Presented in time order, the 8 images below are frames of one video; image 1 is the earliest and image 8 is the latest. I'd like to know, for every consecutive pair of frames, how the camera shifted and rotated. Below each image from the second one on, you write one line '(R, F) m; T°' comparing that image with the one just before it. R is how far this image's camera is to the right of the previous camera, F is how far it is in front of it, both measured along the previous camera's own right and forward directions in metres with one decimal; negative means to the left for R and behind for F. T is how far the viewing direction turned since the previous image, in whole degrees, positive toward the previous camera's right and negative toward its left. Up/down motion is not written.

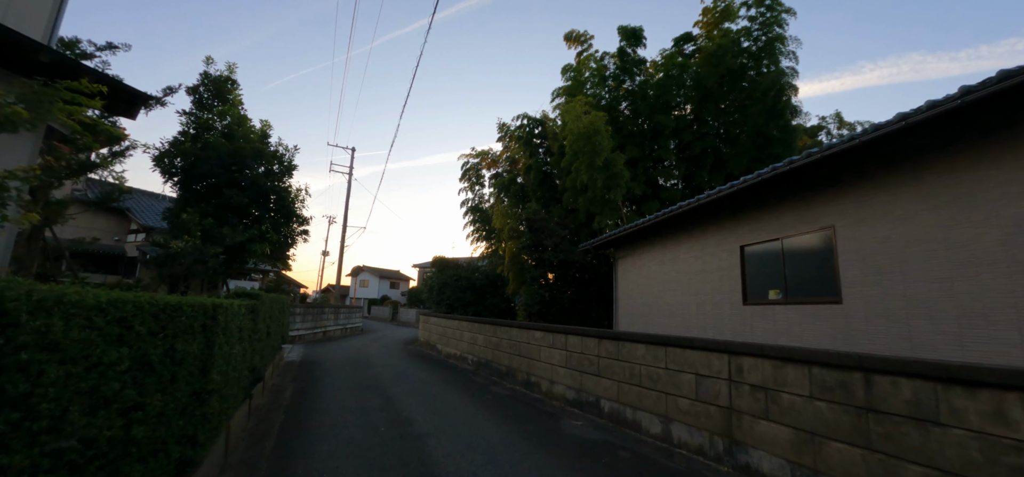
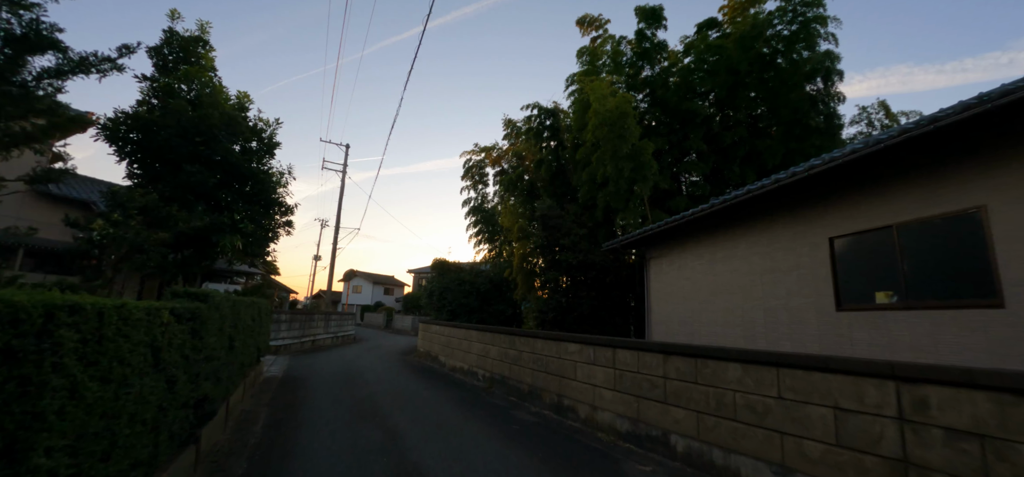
(-0.5, +1.4) m; +1°
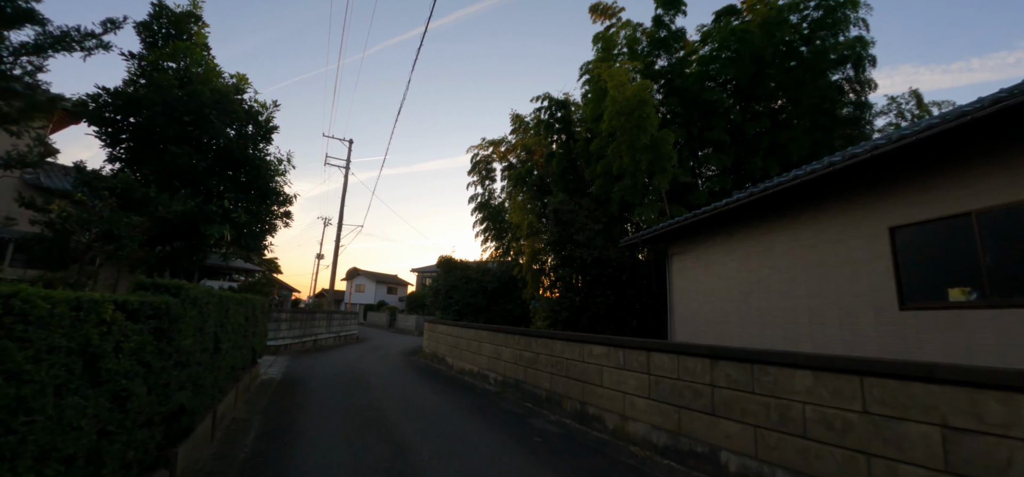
(-0.2, +0.6) m; 0°
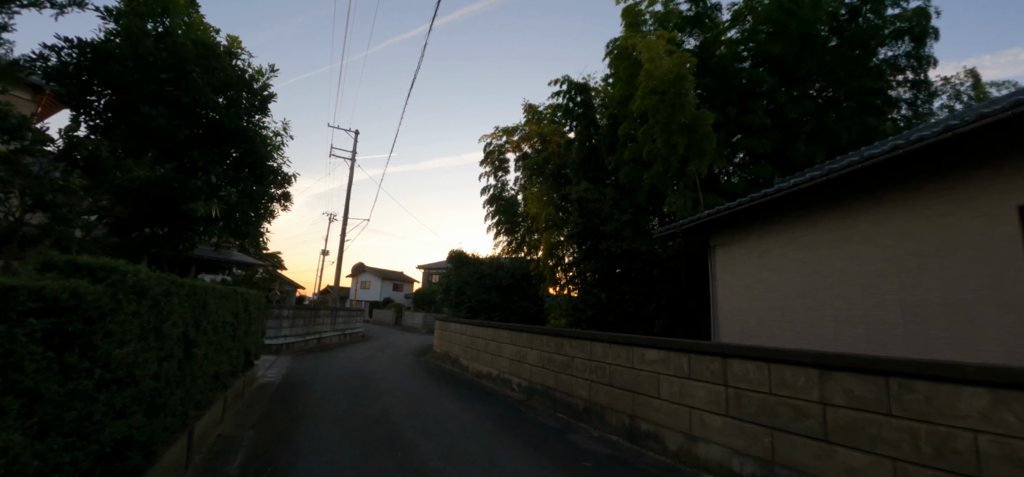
(-0.4, +0.9) m; -1°
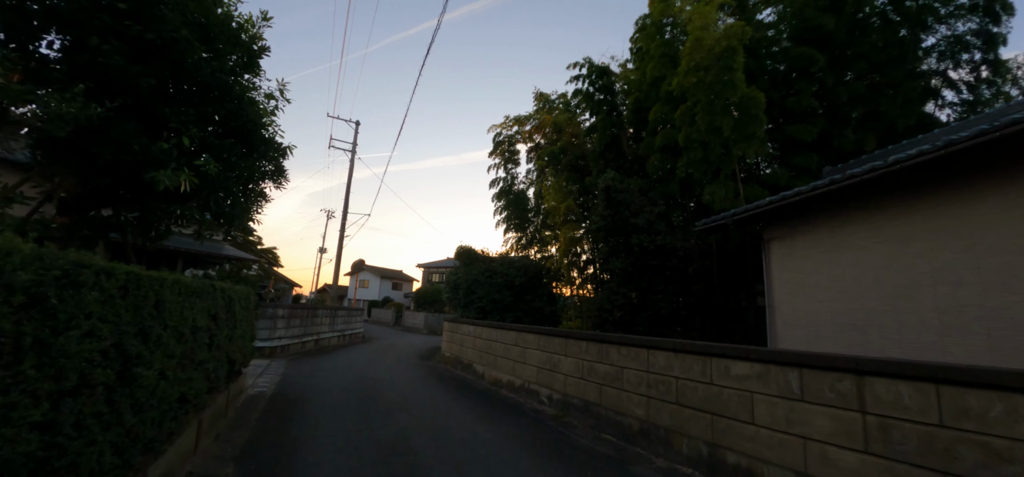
(-0.5, +1.0) m; 0°
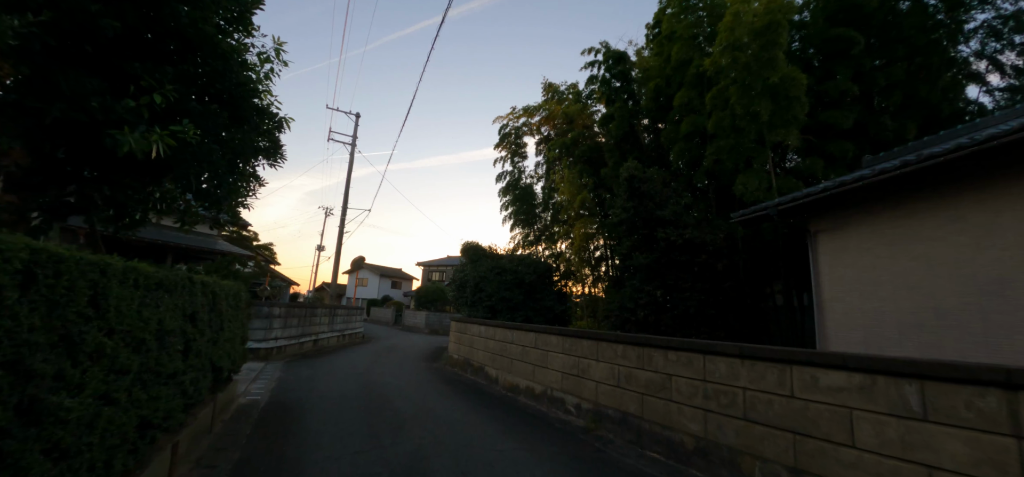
(-0.4, +0.7) m; 0°
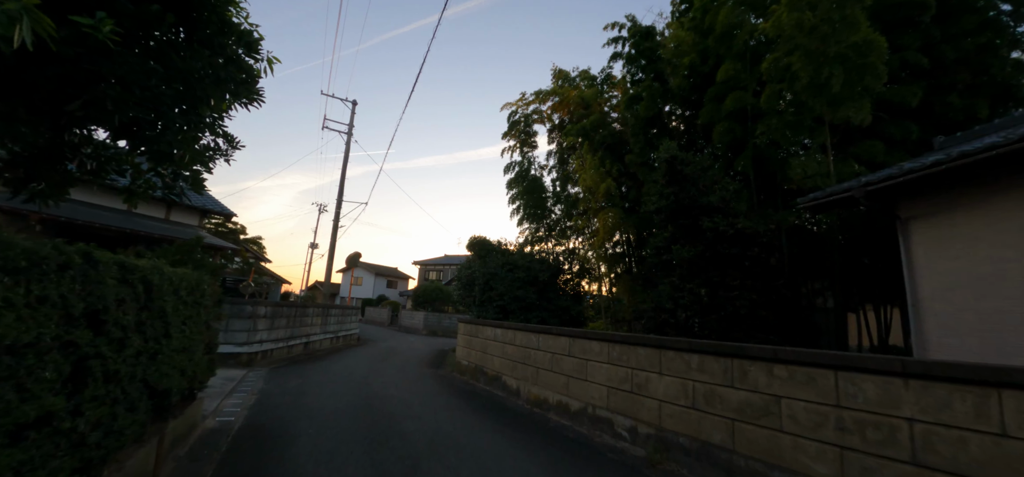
(-0.5, +1.1) m; +1°
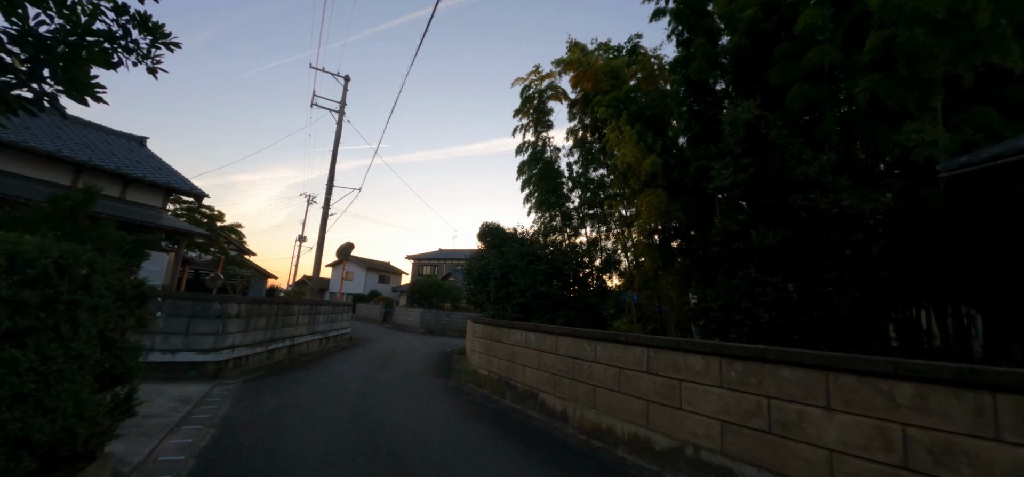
(-0.7, +1.5) m; +1°
